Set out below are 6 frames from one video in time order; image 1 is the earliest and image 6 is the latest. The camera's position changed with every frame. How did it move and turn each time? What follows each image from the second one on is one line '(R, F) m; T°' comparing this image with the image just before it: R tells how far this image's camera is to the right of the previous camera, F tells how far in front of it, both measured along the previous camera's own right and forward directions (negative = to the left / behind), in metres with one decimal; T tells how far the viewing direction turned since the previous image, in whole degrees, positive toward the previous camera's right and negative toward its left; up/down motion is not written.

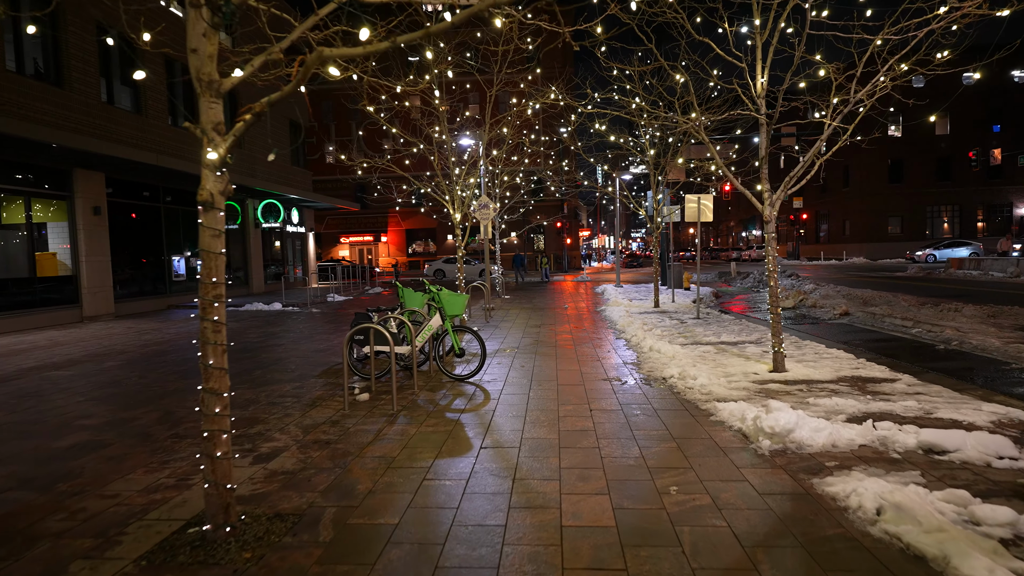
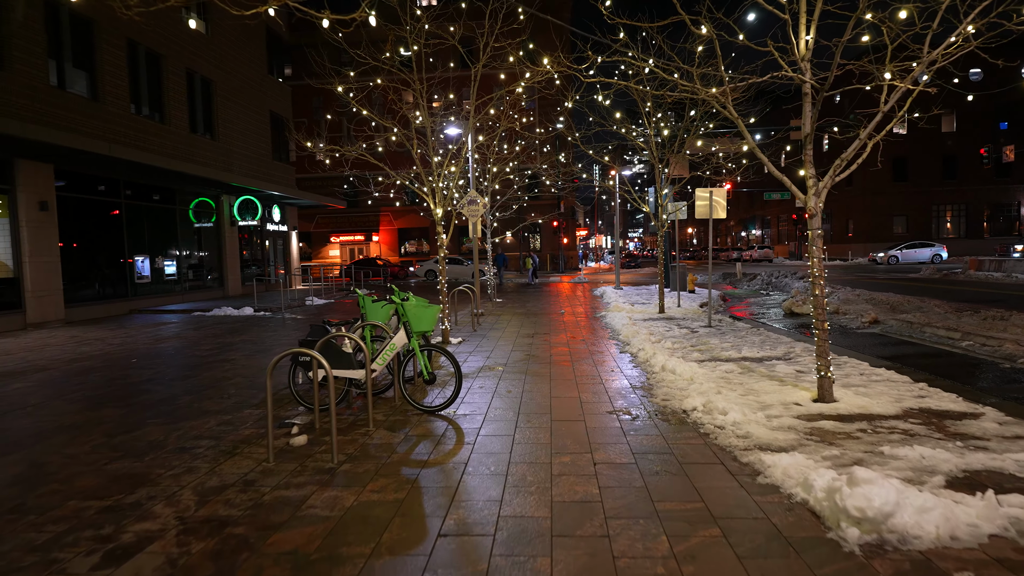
(+0.1, +1.4) m; 0°
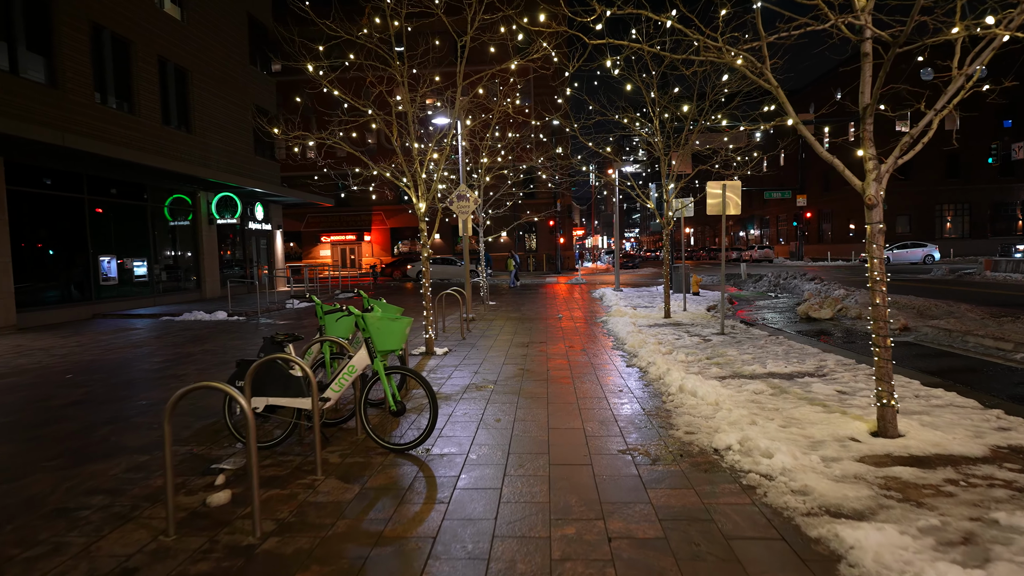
(+0.1, +1.2) m; 0°
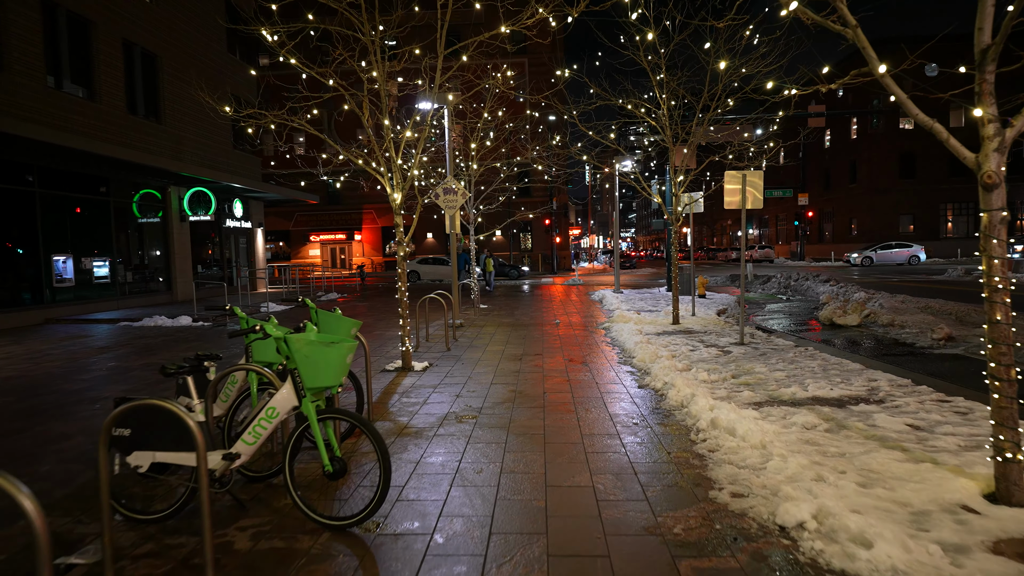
(+0.1, +1.3) m; 0°
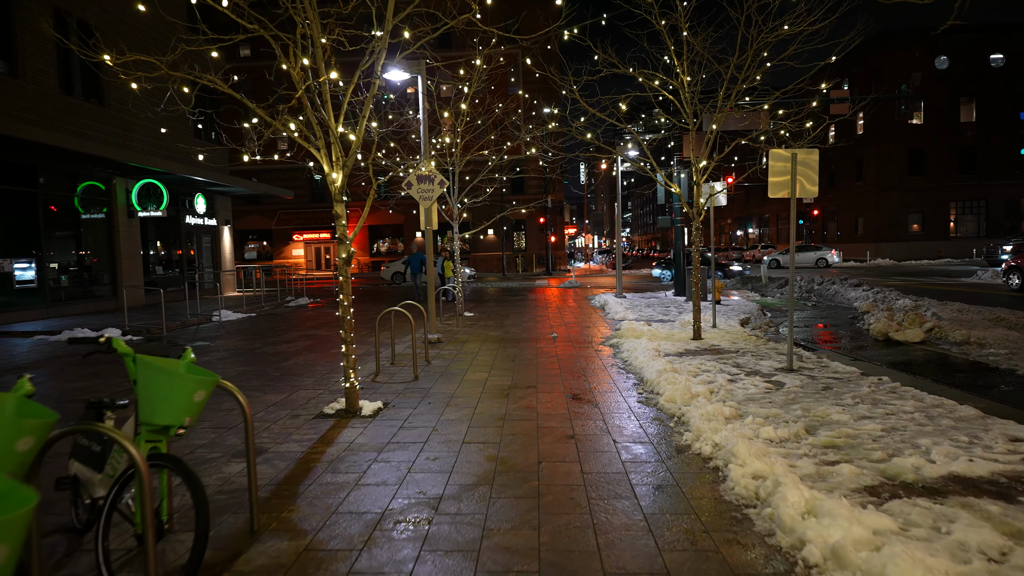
(+0.1, +2.2) m; +1°
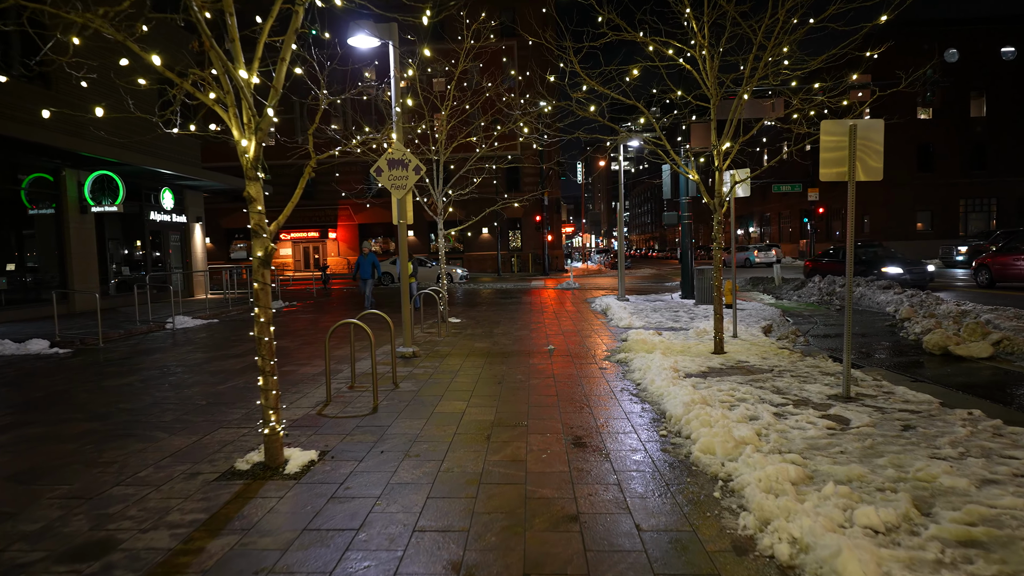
(+0.1, +1.6) m; 0°
